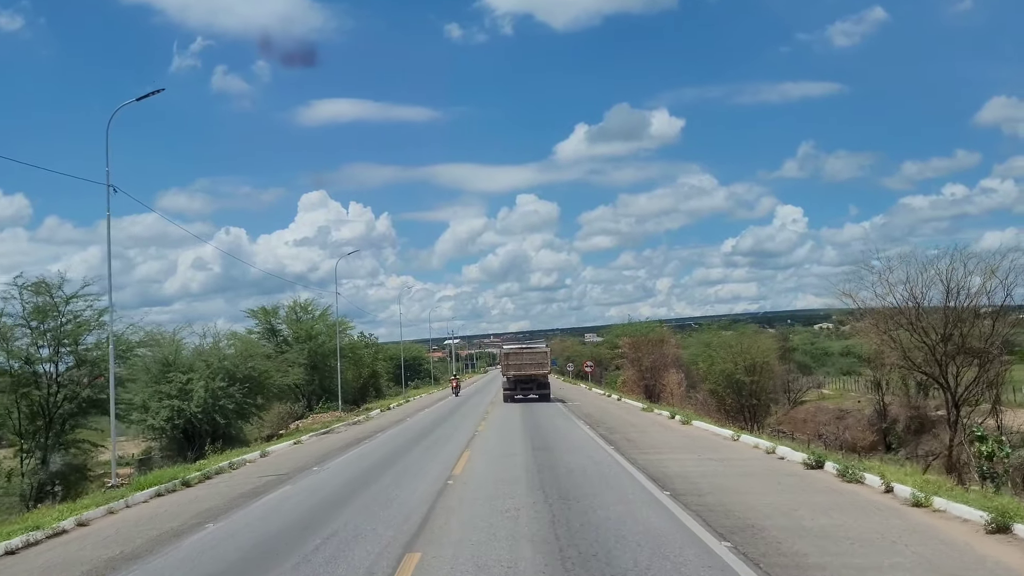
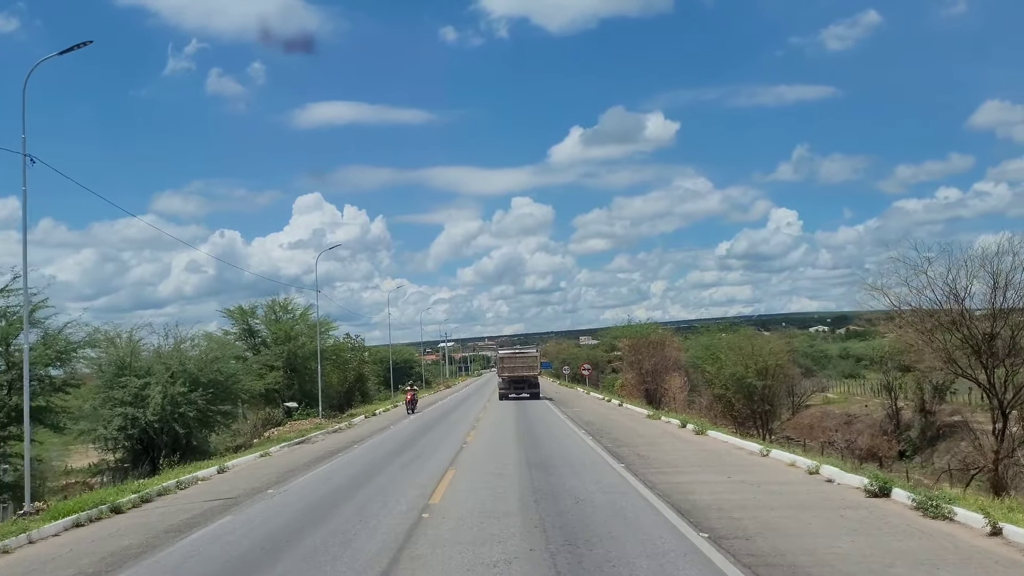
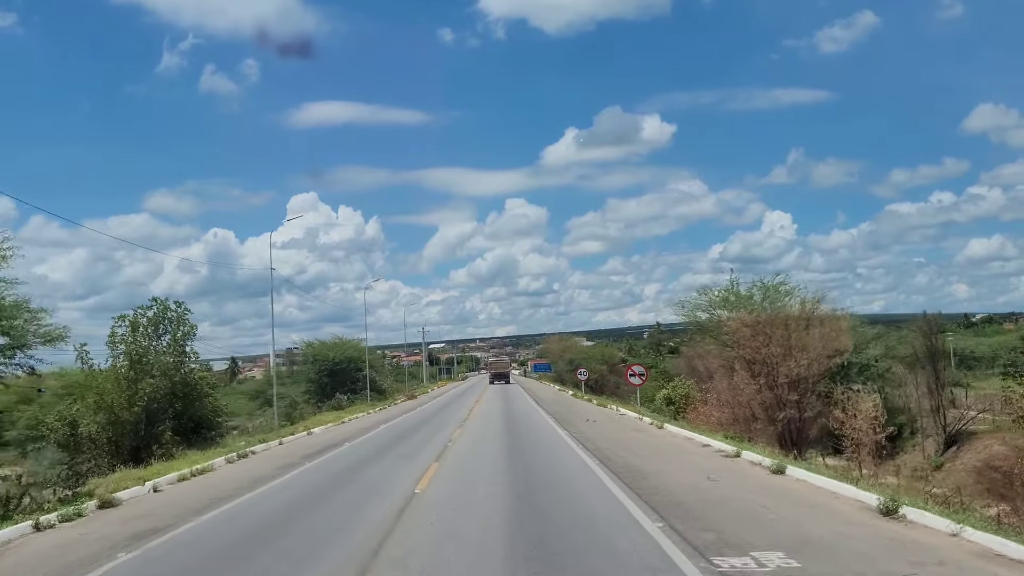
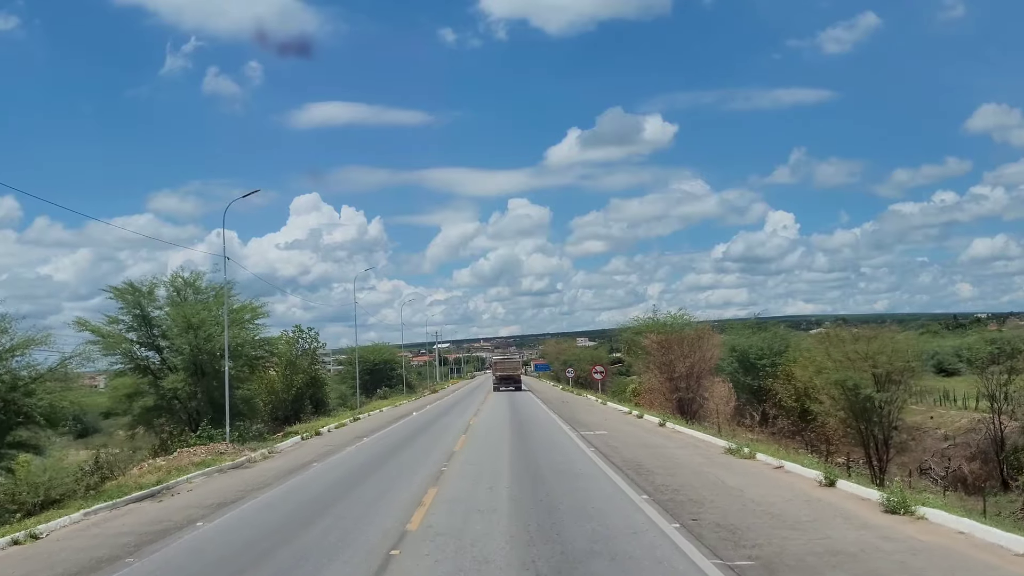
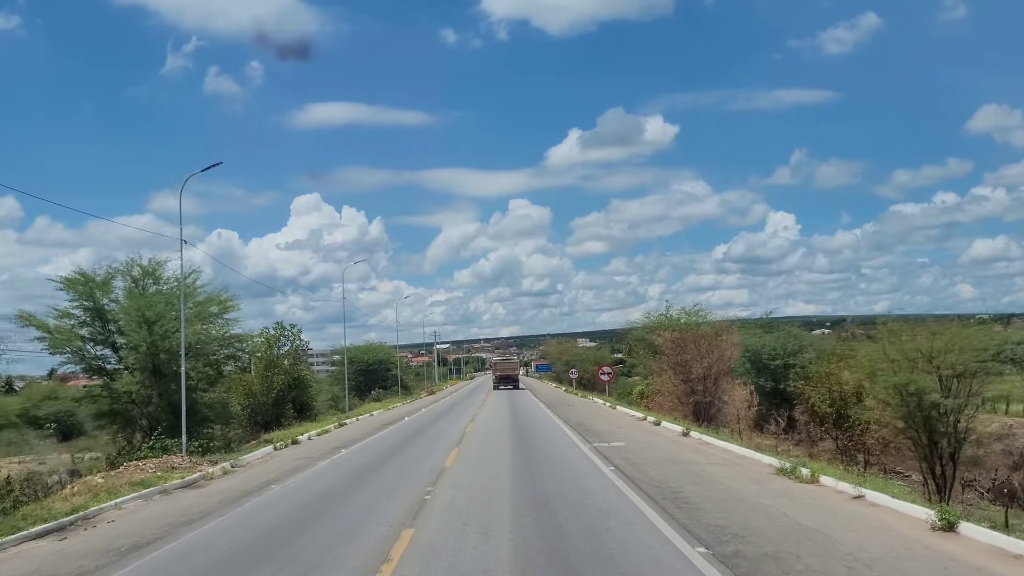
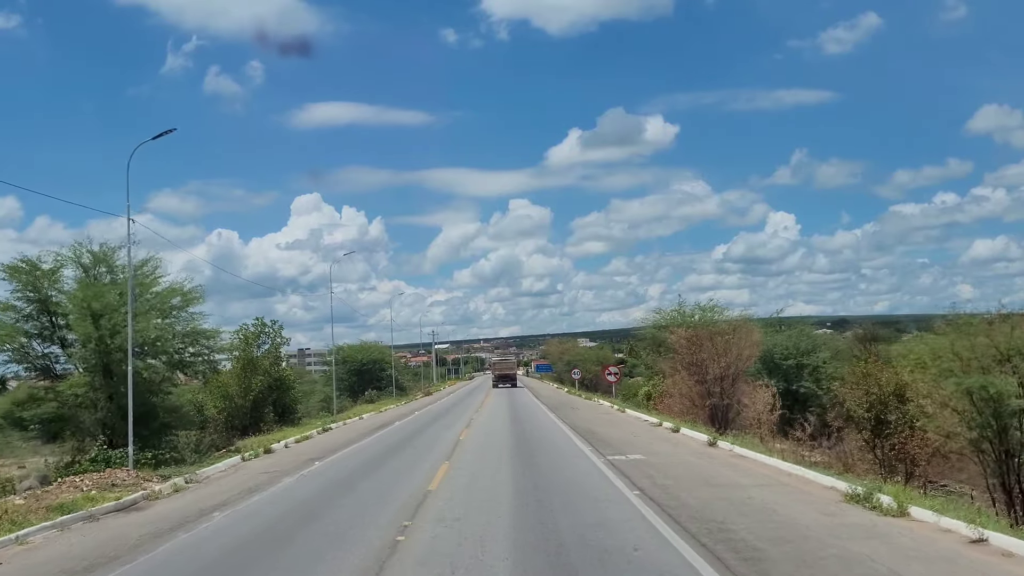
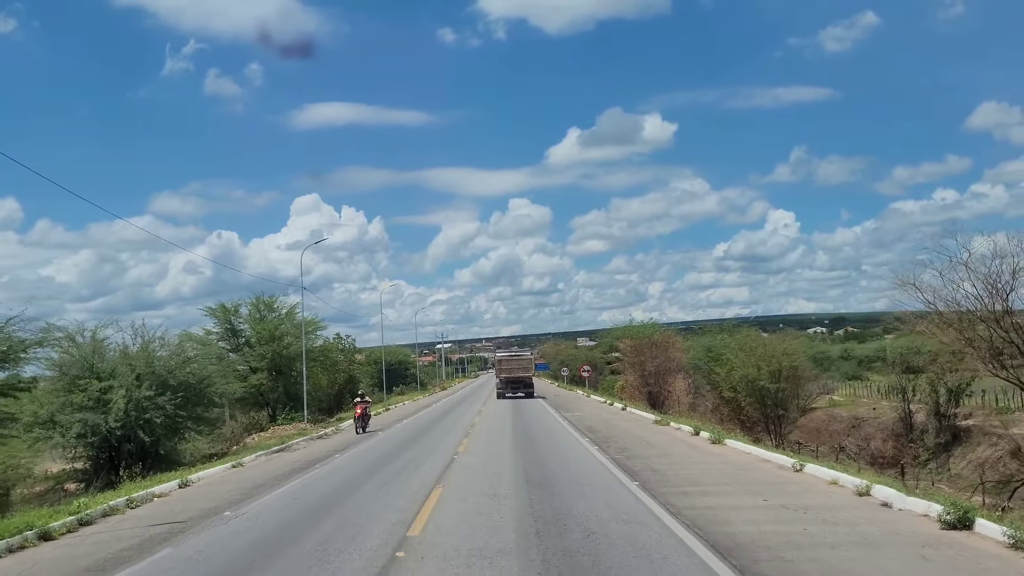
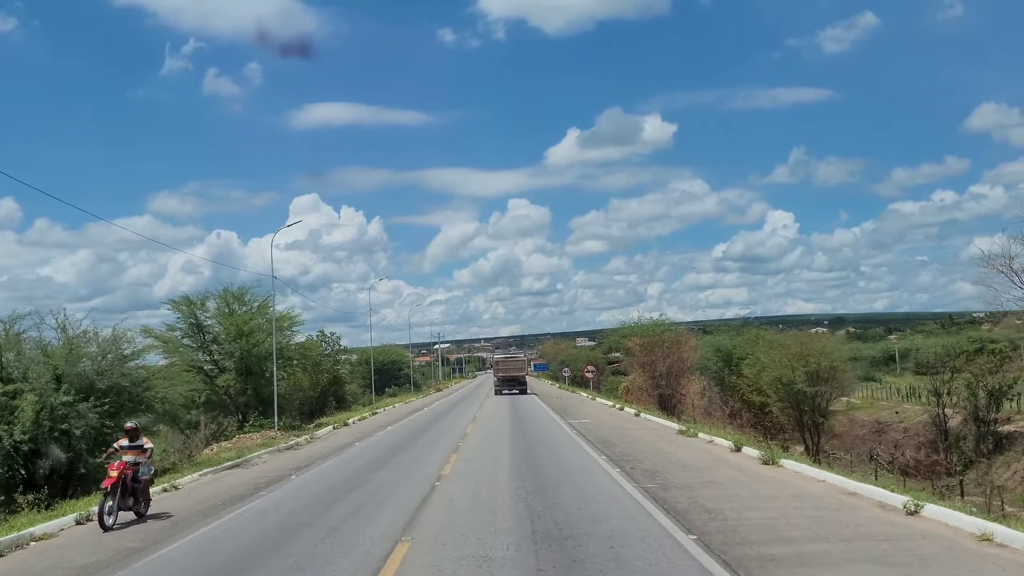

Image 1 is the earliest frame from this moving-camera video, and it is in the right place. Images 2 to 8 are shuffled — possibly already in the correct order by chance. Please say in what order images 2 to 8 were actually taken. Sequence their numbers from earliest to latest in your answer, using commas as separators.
2, 7, 8, 4, 5, 6, 3
